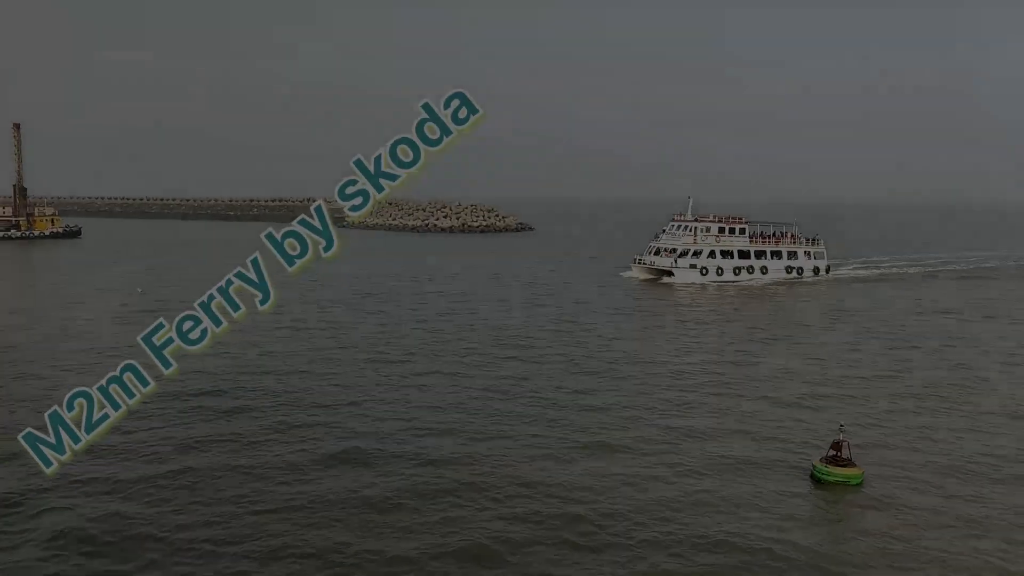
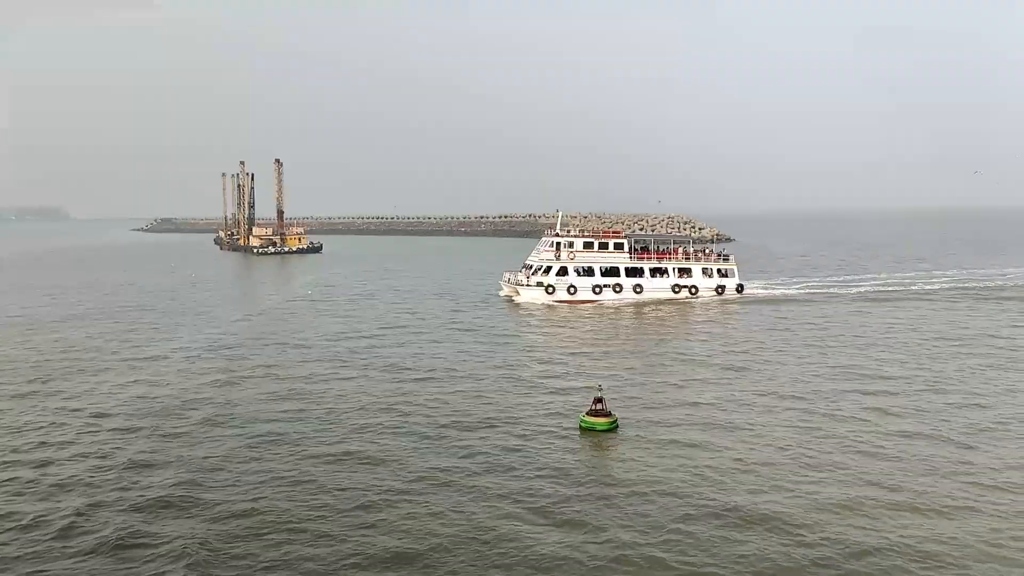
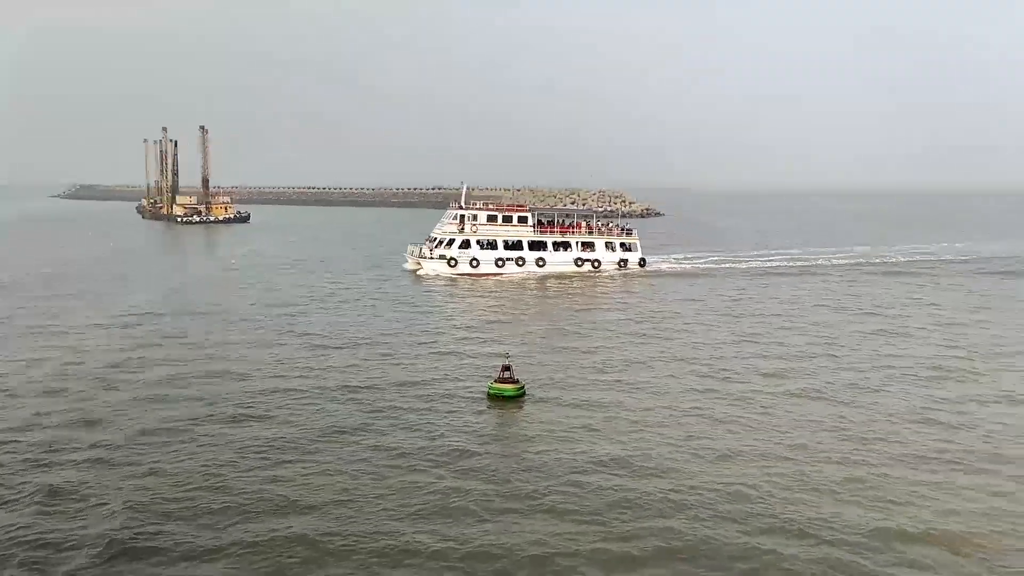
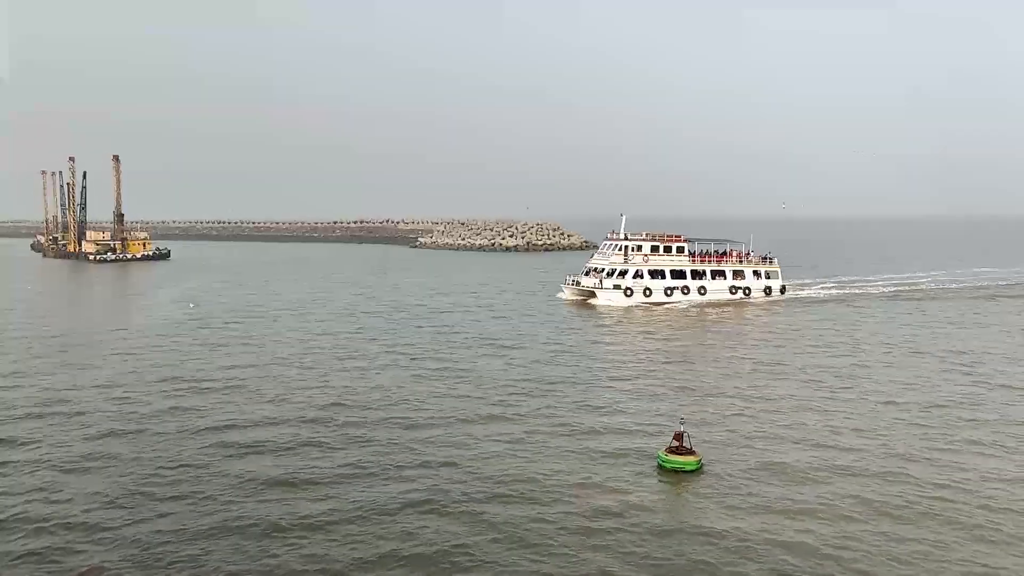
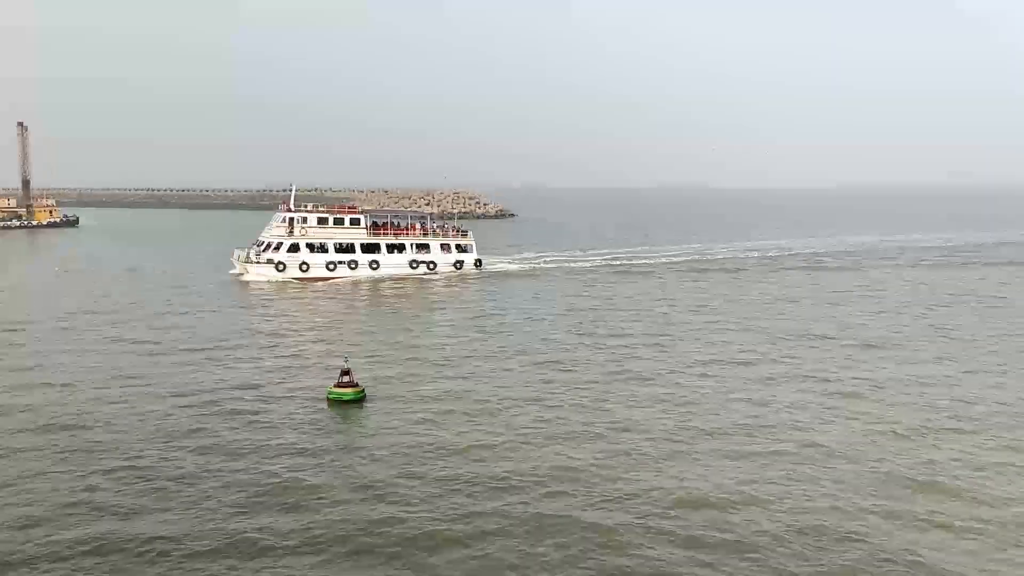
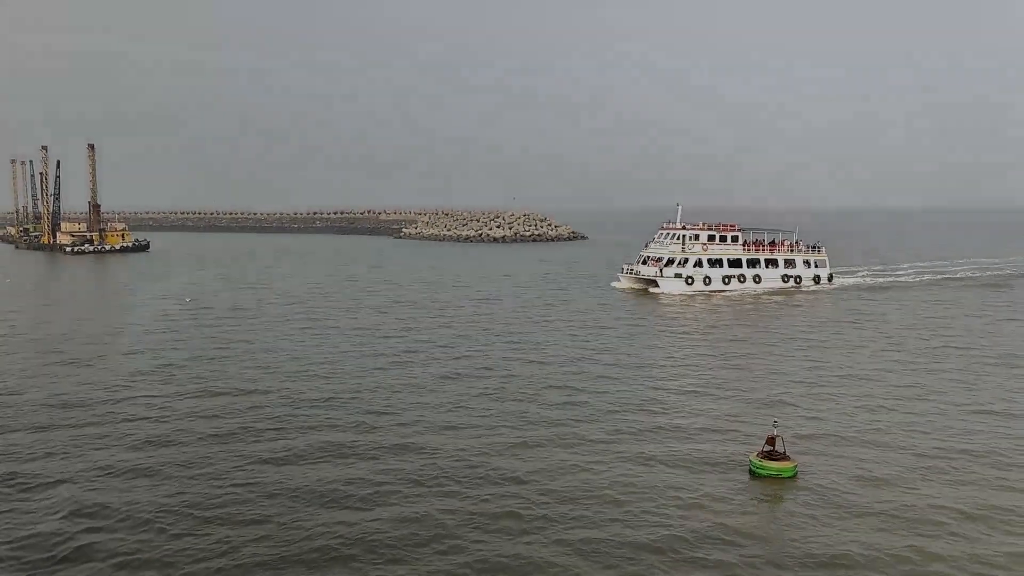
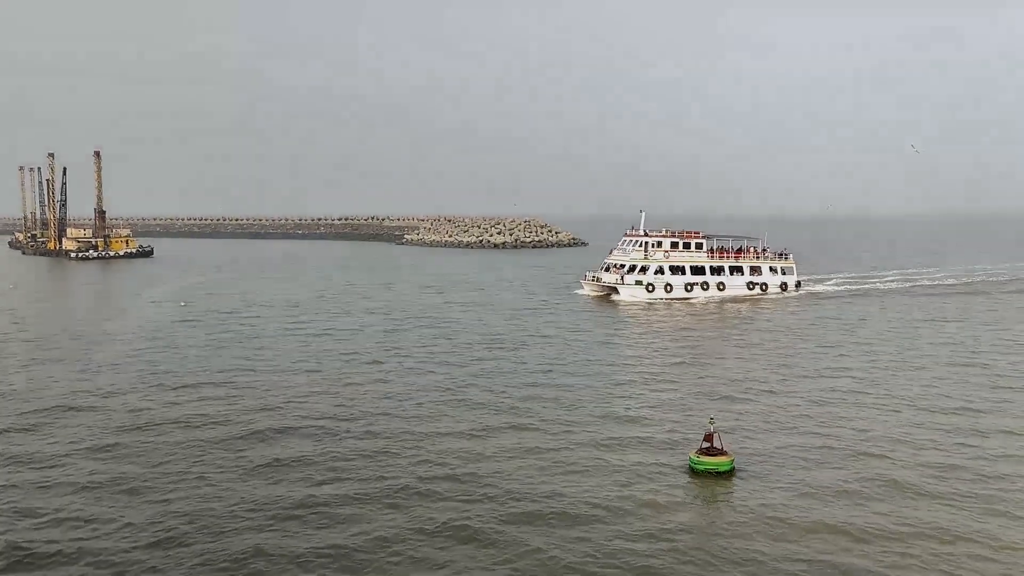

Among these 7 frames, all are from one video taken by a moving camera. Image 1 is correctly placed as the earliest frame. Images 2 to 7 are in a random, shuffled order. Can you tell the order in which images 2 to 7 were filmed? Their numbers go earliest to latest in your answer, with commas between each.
6, 7, 4, 2, 3, 5
